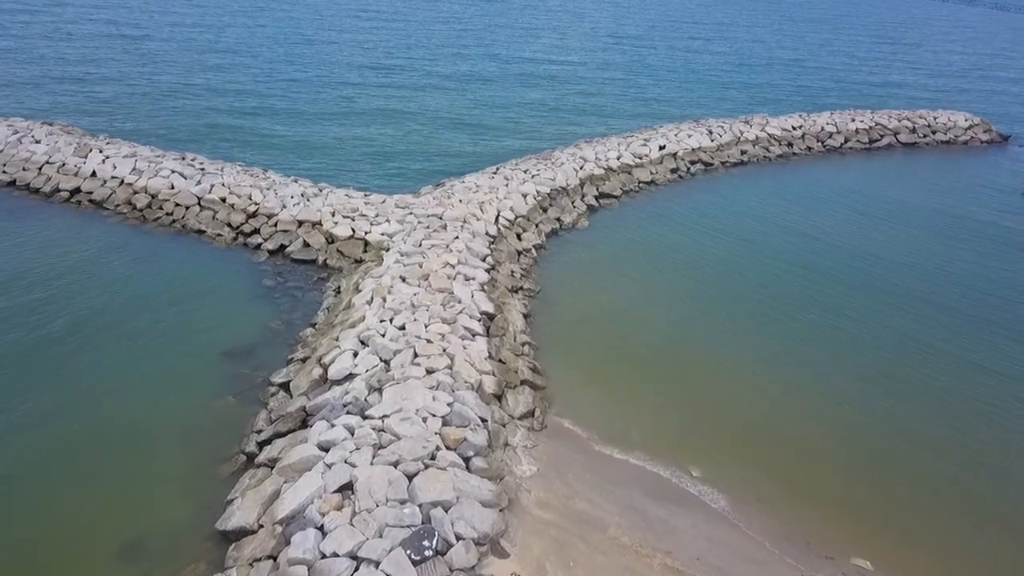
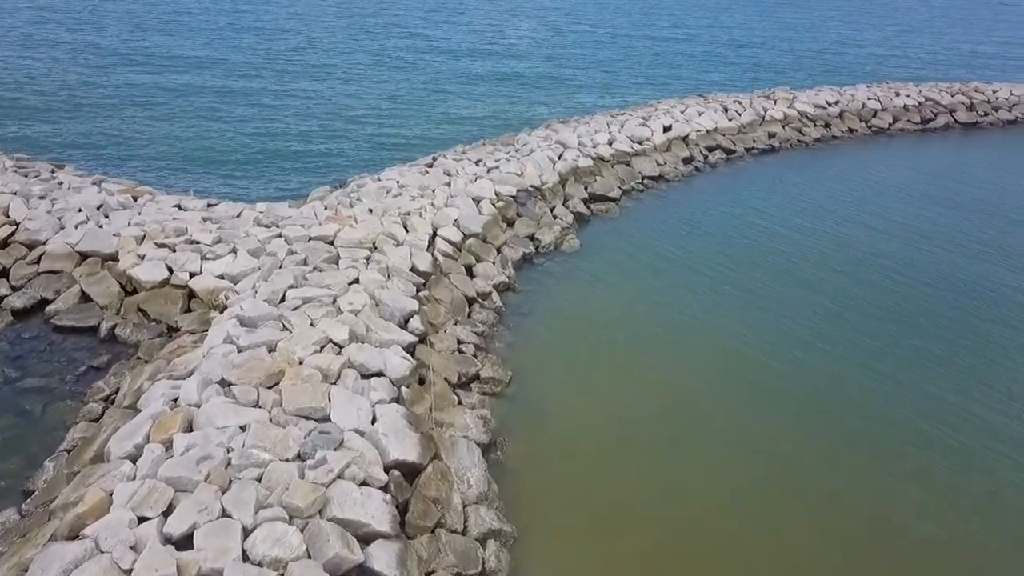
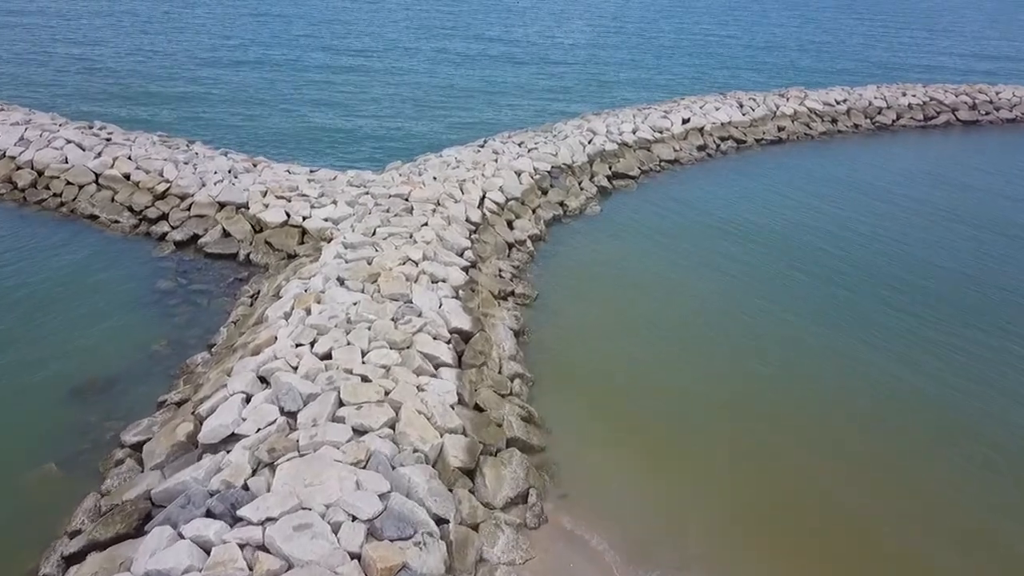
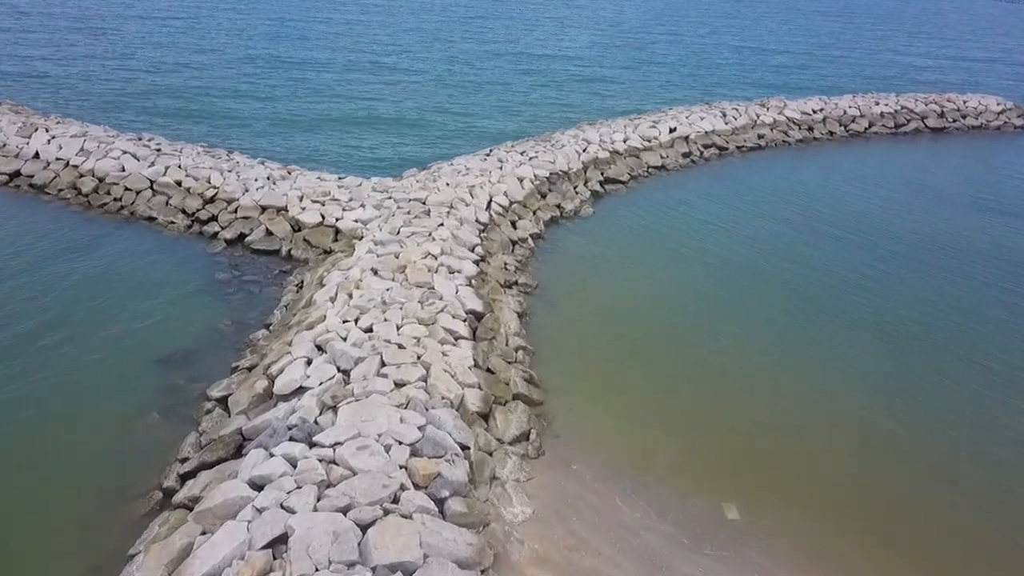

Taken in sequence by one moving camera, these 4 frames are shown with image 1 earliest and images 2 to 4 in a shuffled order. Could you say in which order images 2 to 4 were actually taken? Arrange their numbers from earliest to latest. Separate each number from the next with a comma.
4, 3, 2
